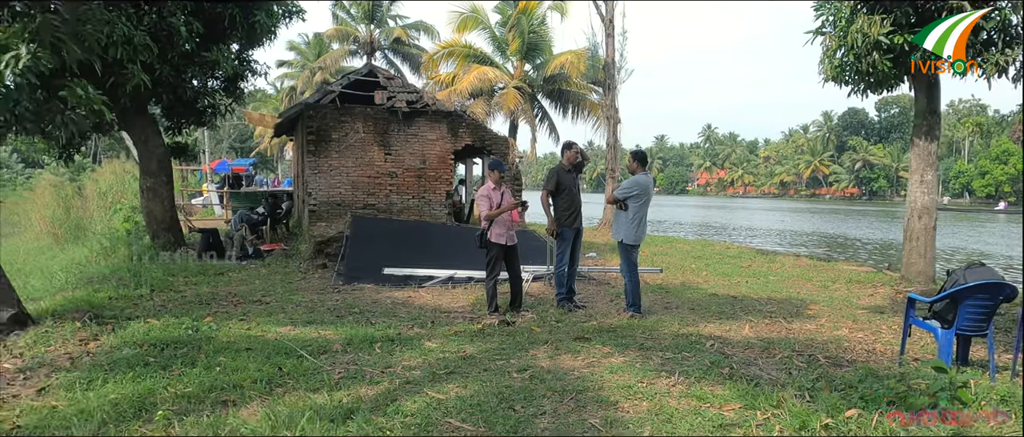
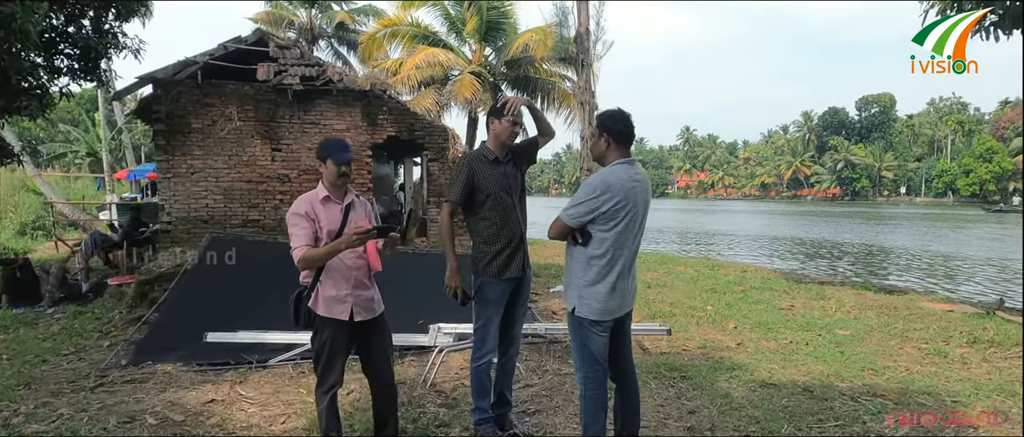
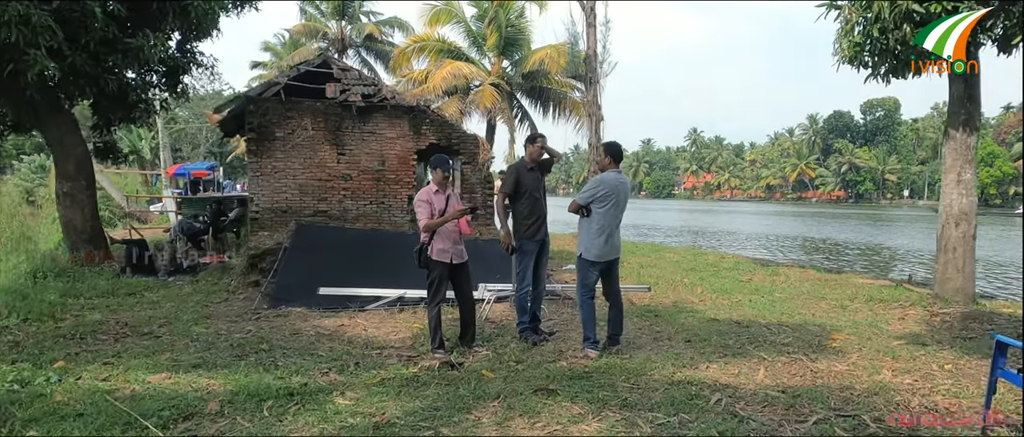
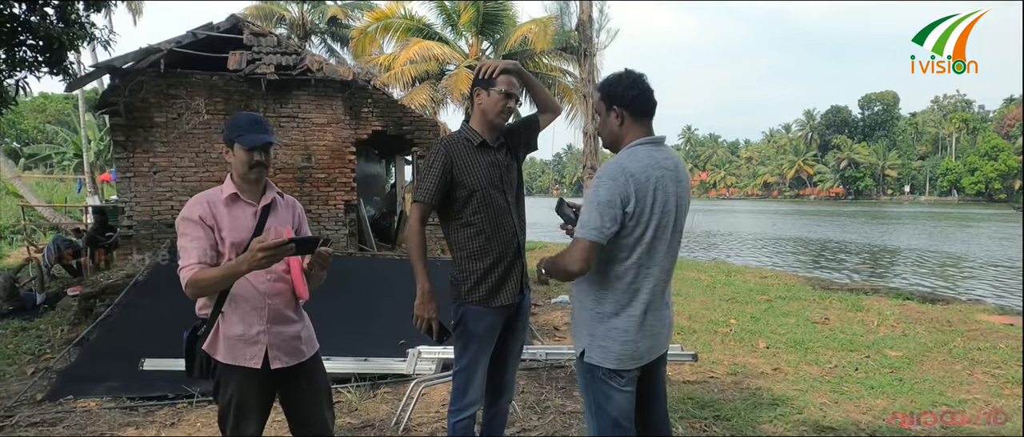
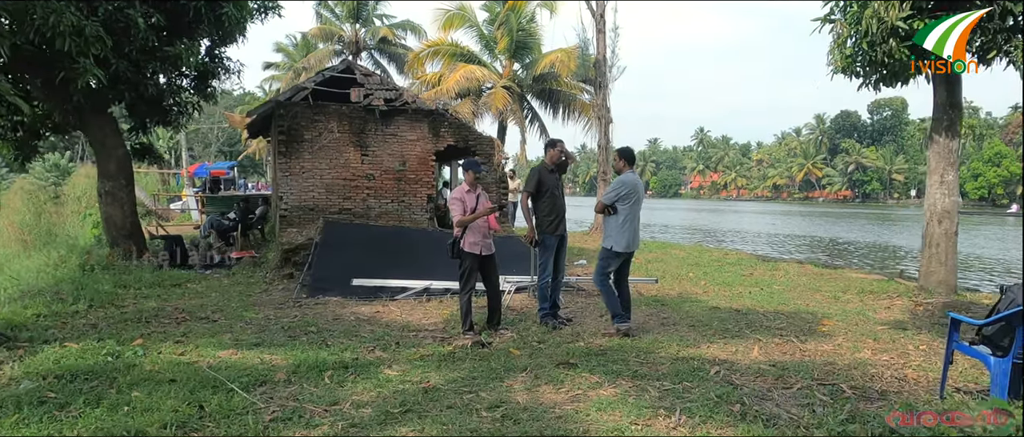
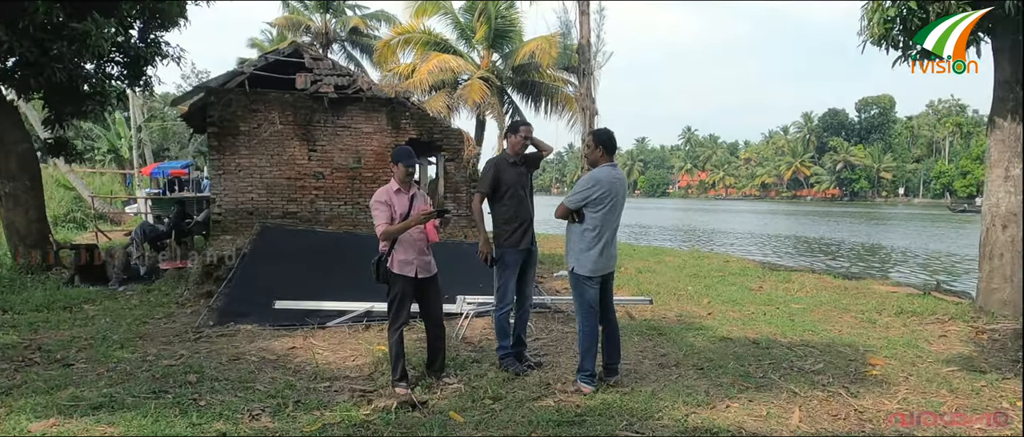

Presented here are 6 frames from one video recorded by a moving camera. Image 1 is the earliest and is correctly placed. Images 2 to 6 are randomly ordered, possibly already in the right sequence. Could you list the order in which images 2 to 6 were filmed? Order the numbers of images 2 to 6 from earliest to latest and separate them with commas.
5, 3, 6, 2, 4
